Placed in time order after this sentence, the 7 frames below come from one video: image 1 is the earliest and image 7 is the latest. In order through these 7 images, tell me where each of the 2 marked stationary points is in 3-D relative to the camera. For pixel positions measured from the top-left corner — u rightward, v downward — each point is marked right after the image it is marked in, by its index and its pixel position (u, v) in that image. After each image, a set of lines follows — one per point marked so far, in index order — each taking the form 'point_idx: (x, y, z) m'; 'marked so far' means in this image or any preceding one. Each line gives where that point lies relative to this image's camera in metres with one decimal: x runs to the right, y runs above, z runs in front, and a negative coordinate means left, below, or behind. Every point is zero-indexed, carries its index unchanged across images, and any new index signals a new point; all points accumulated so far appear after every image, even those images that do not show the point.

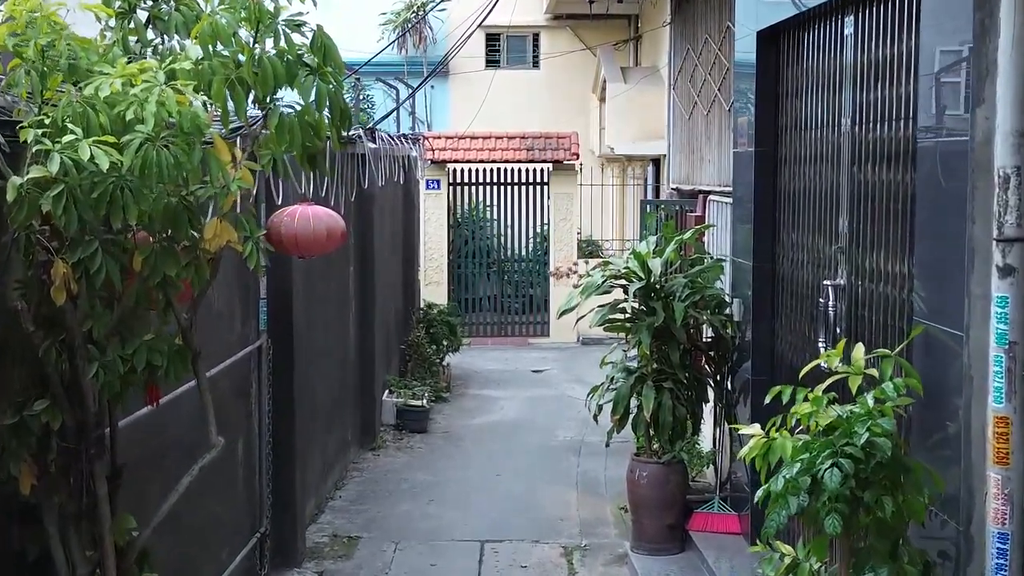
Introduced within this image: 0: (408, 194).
0: (-1.2, +1.1, +11.2) m
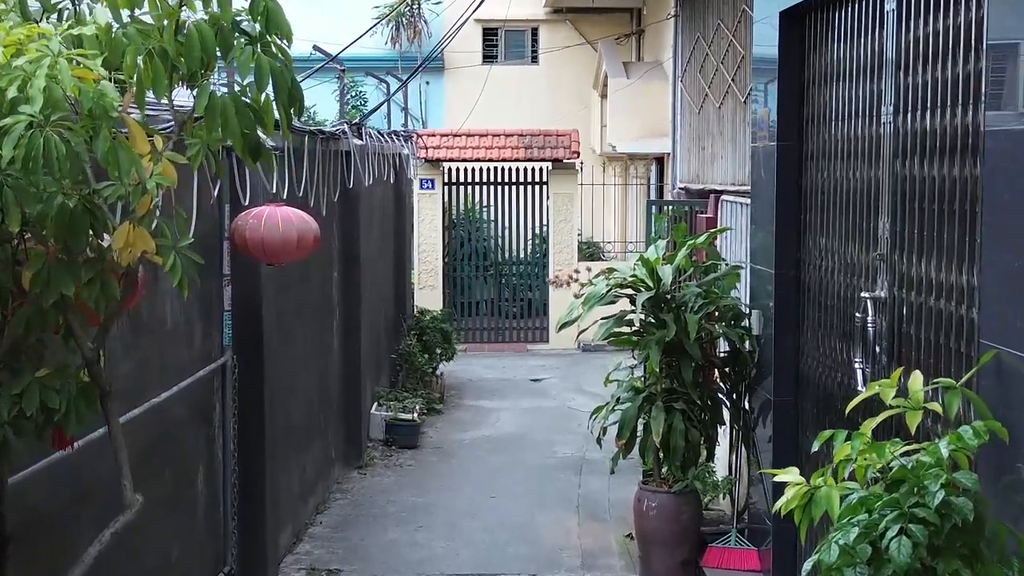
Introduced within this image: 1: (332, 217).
0: (-1.2, +1.0, +10.7) m
1: (-1.3, +0.5, +7.3) m
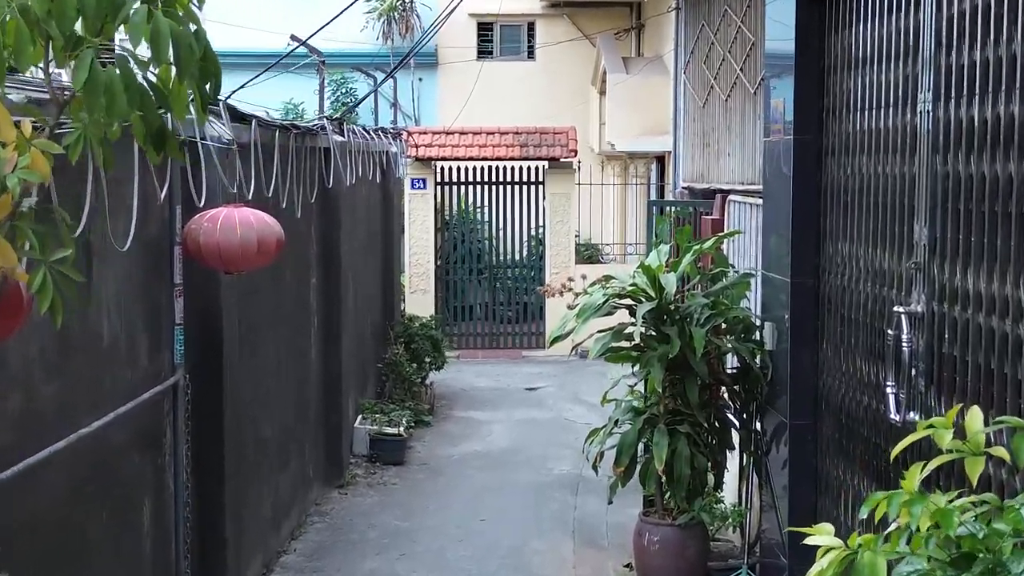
0: (-1.3, +1.0, +10.1) m
1: (-1.4, +0.5, +6.8) m
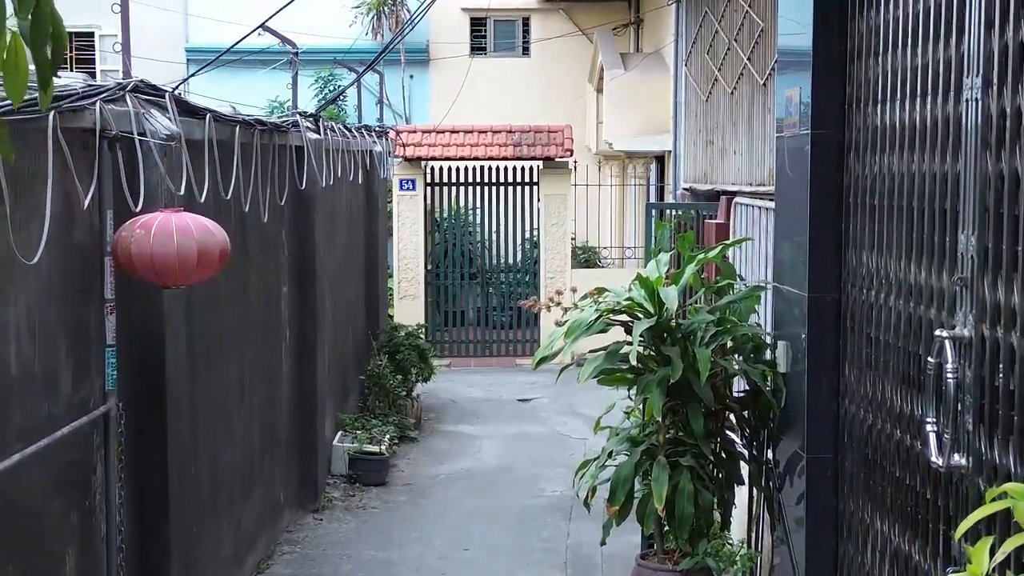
0: (-1.4, +0.9, +9.6) m
1: (-1.5, +0.4, +6.3) m
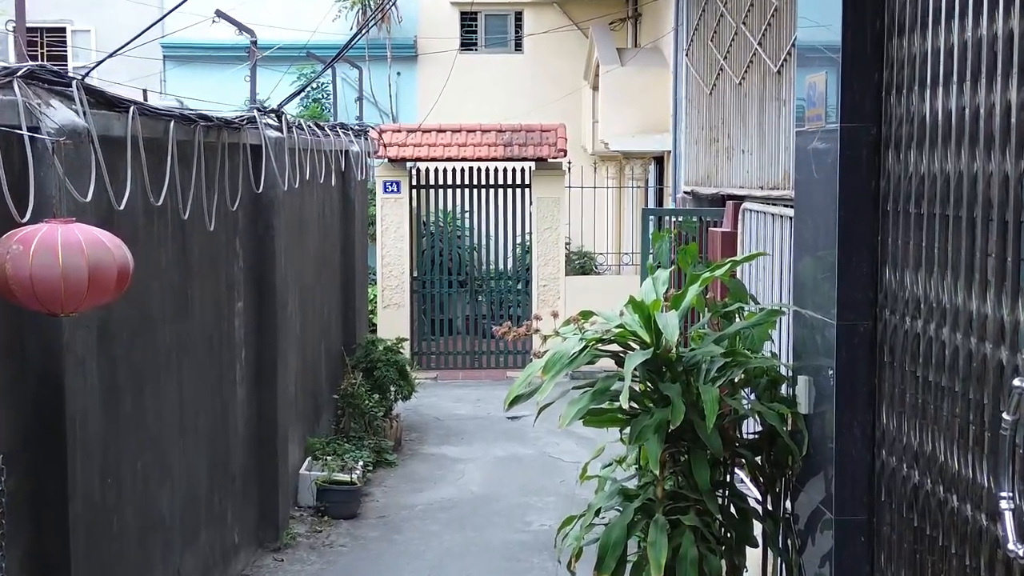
0: (-1.5, +0.8, +8.9) m
1: (-1.6, +0.3, +5.6) m
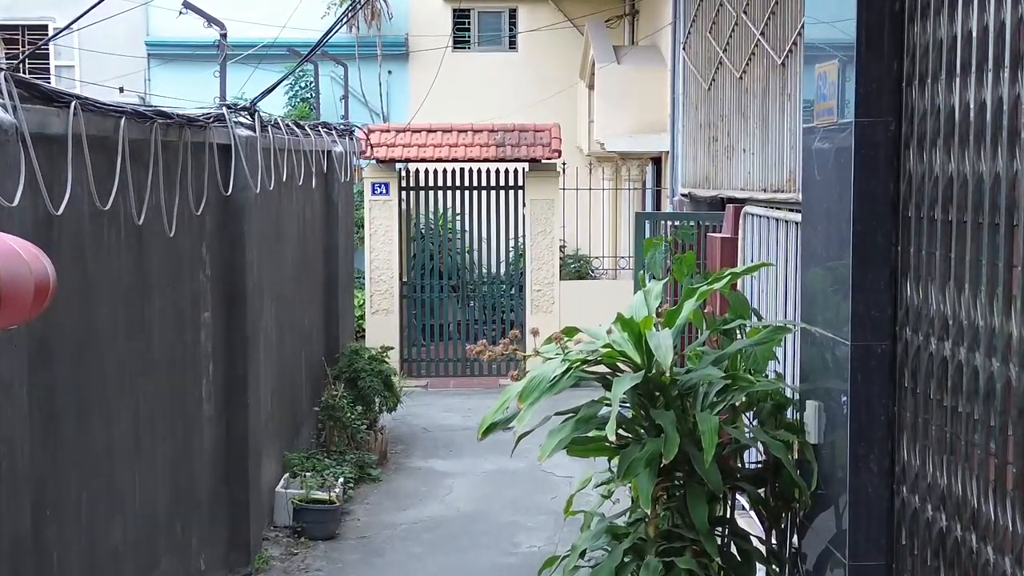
0: (-1.6, +0.7, +8.6) m
1: (-1.7, +0.3, +5.2) m
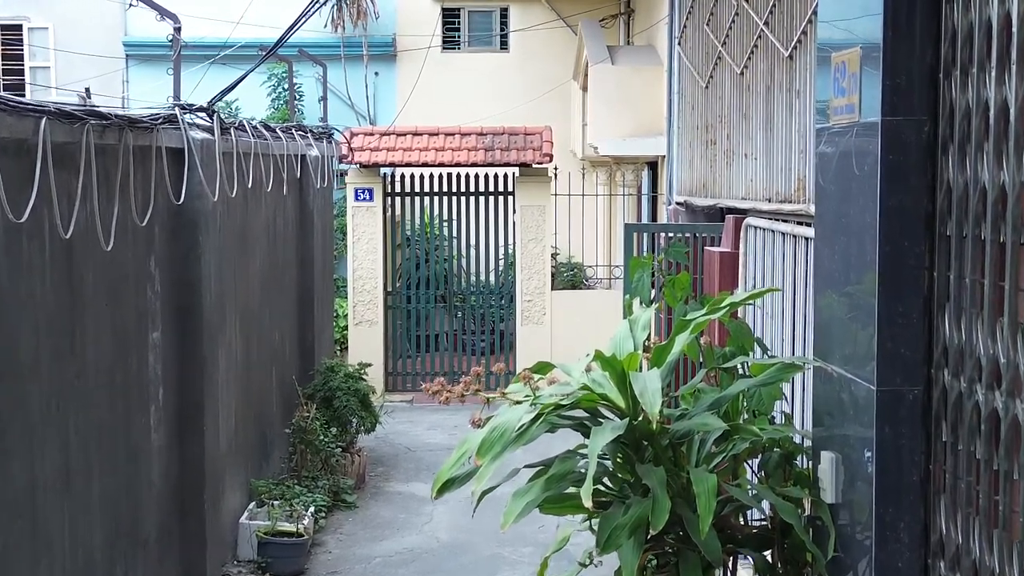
0: (-1.7, +0.6, +8.1) m
1: (-1.8, +0.2, +4.7) m
